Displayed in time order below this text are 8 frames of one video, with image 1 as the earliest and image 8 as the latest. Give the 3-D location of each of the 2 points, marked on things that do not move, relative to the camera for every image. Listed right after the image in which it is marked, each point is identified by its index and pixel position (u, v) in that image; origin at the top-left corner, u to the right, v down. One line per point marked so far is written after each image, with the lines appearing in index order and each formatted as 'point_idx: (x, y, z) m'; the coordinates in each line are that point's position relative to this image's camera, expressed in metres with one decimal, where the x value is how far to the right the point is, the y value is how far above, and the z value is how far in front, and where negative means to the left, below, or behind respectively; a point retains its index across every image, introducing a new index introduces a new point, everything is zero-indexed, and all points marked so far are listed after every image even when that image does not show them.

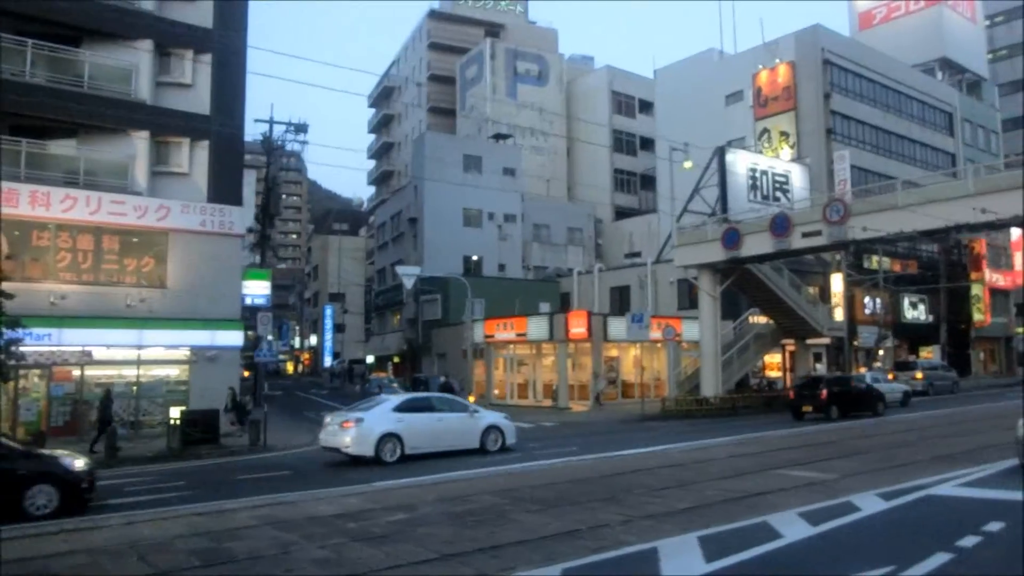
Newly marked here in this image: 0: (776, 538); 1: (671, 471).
0: (+3.3, -3.1, +9.9) m
1: (+2.9, -3.4, +14.9) m
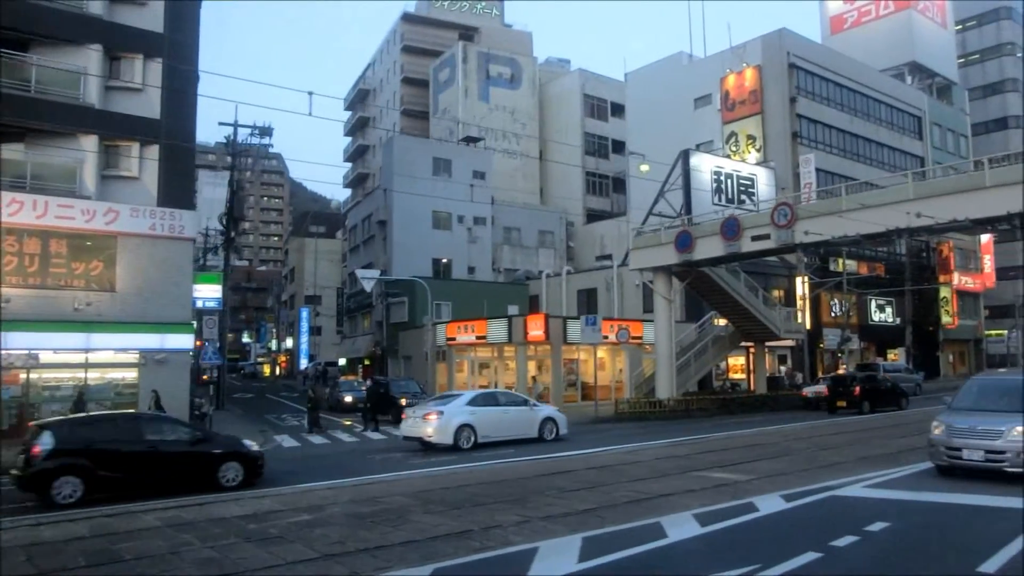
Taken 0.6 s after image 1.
0: (+1.9, -3.1, +10.1) m
1: (+1.4, -3.5, +15.1) m
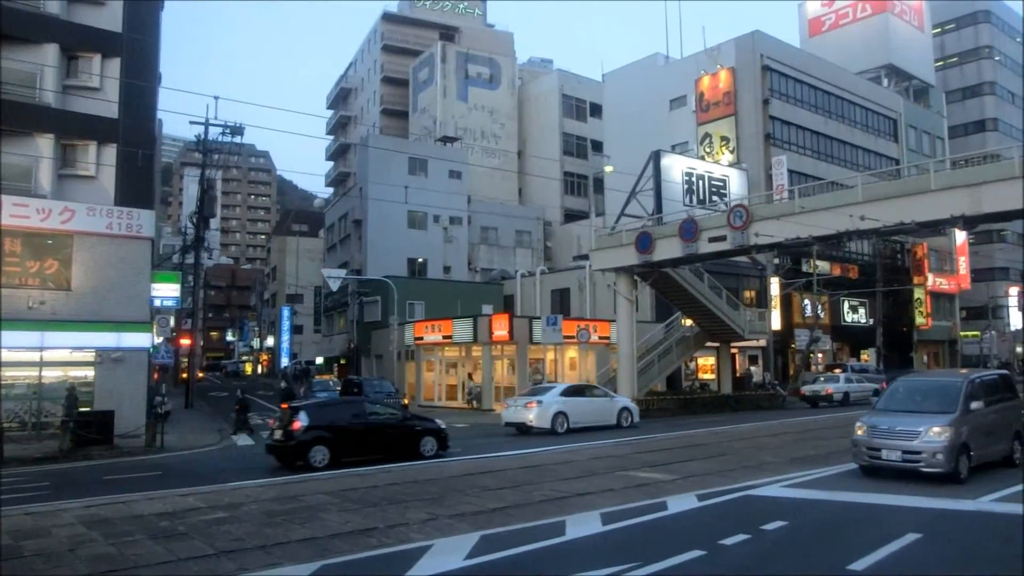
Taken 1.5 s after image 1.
0: (+0.6, -3.2, +10.2) m
1: (+0.1, -3.5, +15.2) m
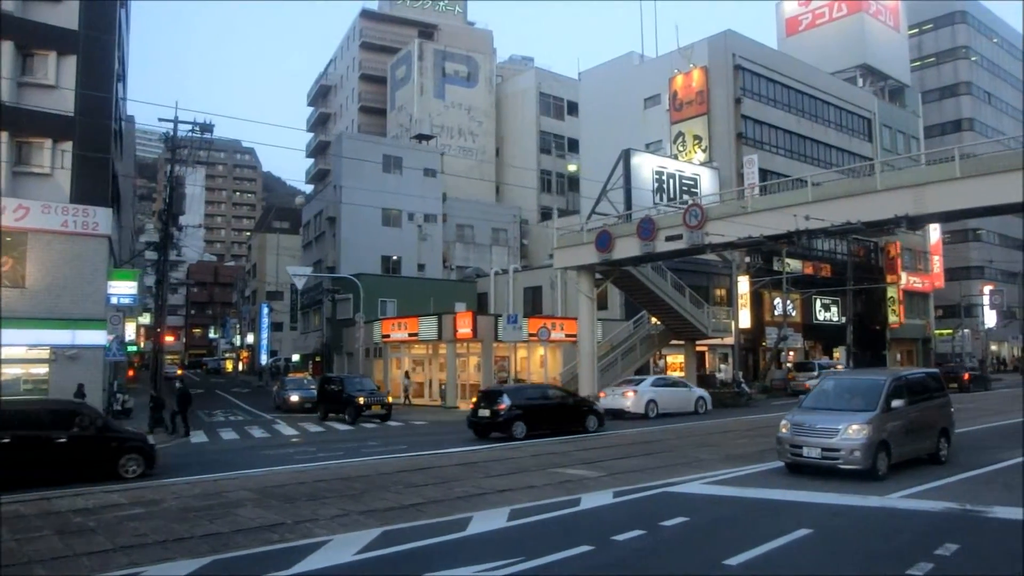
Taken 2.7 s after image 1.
0: (-0.7, -3.2, +10.4) m
1: (-1.2, -3.5, +15.4) m
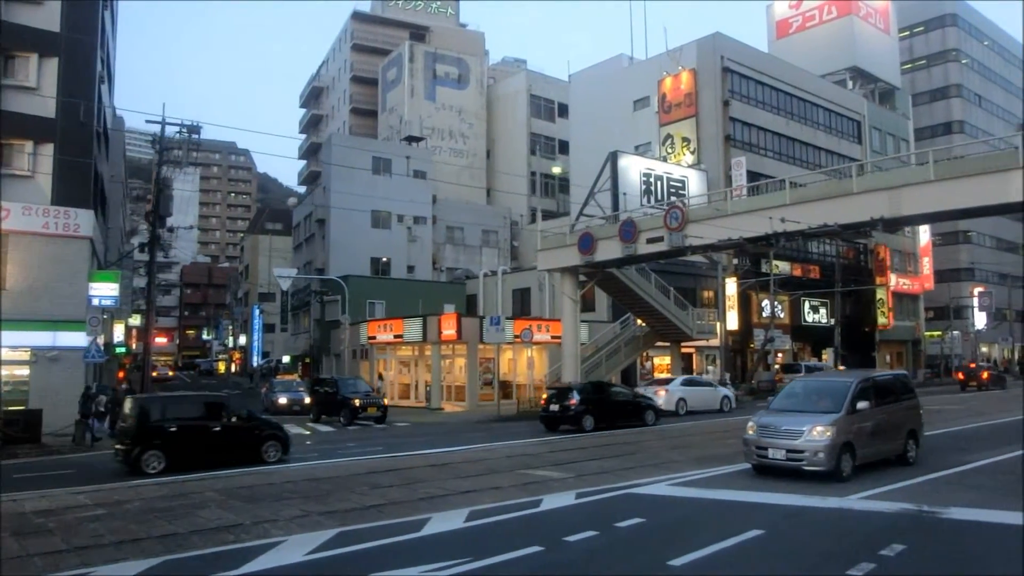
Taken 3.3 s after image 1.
0: (-1.3, -3.2, +10.5) m
1: (-1.8, -3.5, +15.5) m
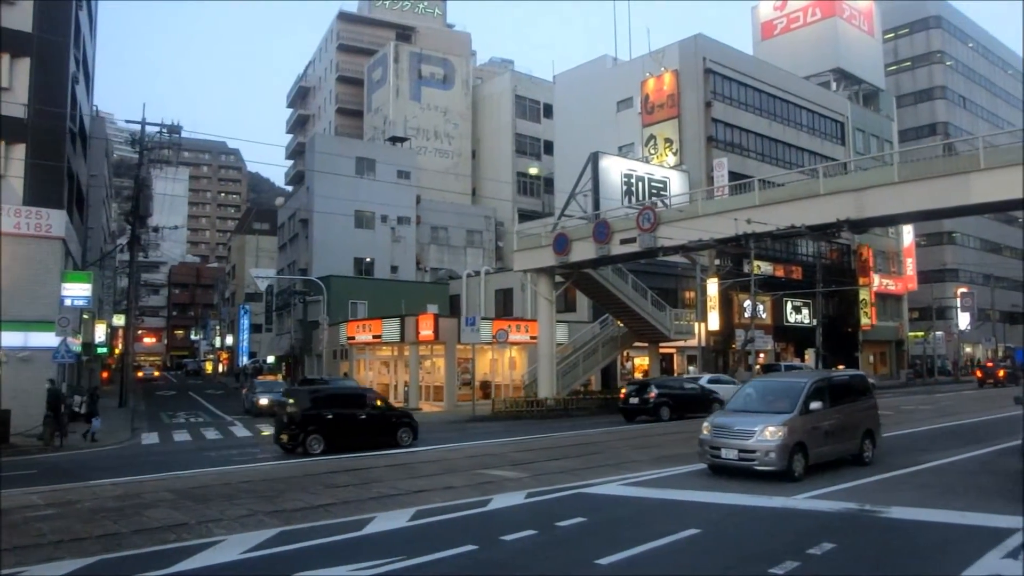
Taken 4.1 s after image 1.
0: (-2.0, -3.2, +10.6) m
1: (-2.6, -3.6, +15.6) m
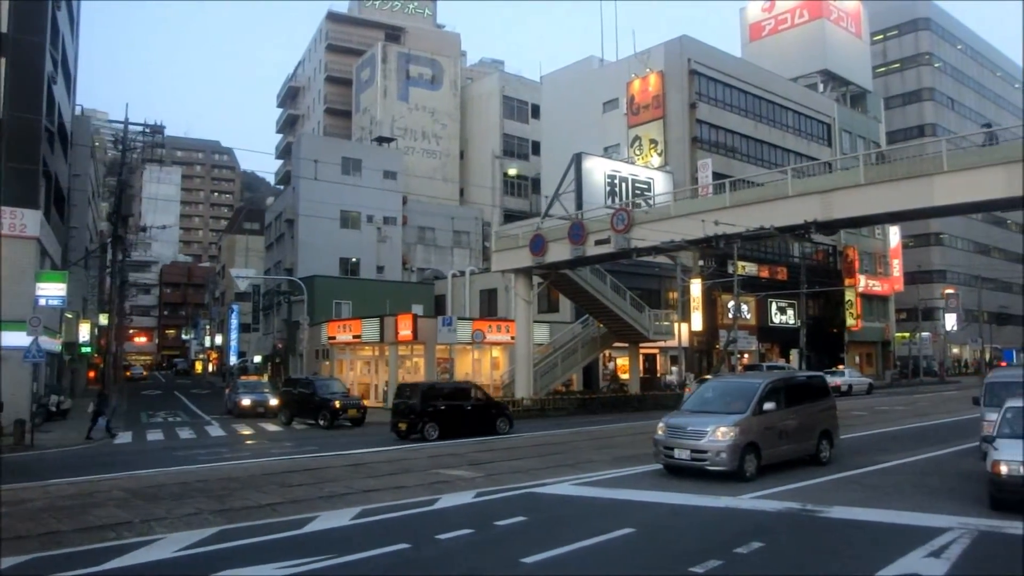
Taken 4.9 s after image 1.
0: (-2.9, -3.2, +10.7) m
1: (-3.5, -3.6, +15.7) m
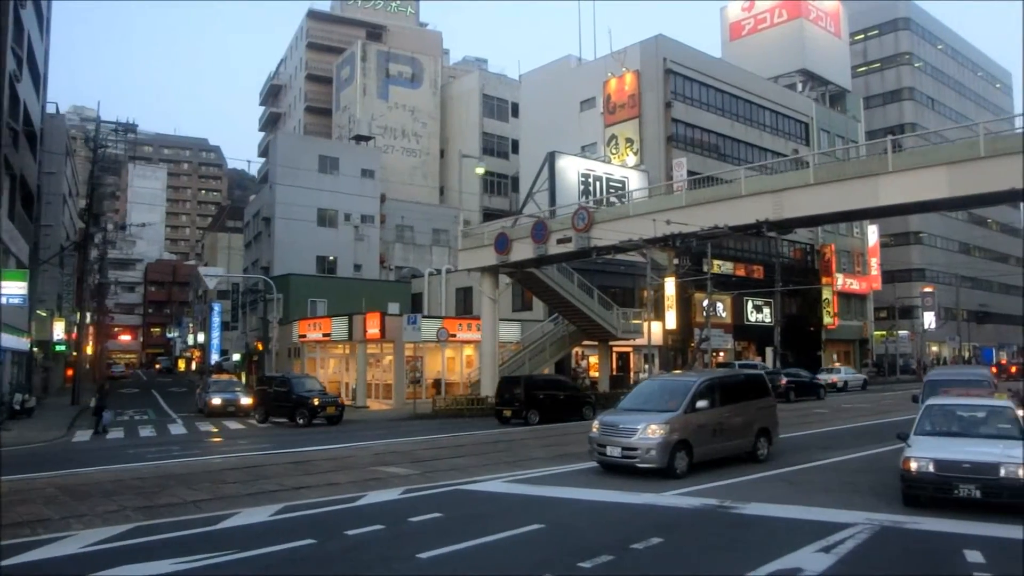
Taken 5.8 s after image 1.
0: (-4.0, -3.2, +10.8) m
1: (-4.7, -3.5, +15.8) m
